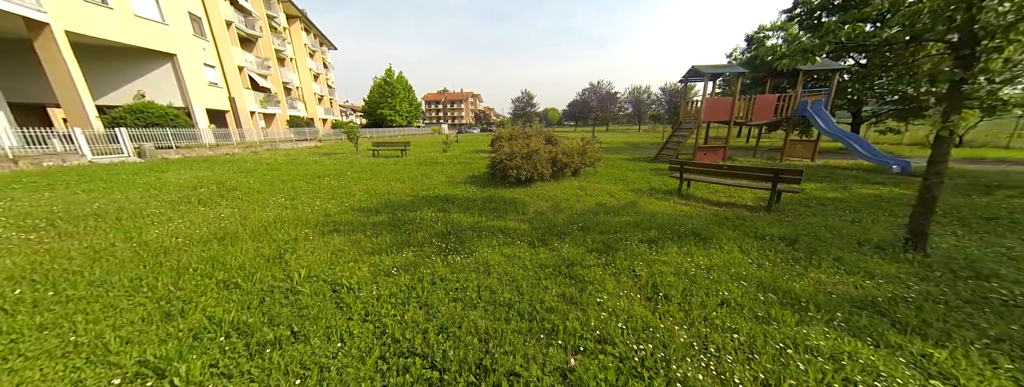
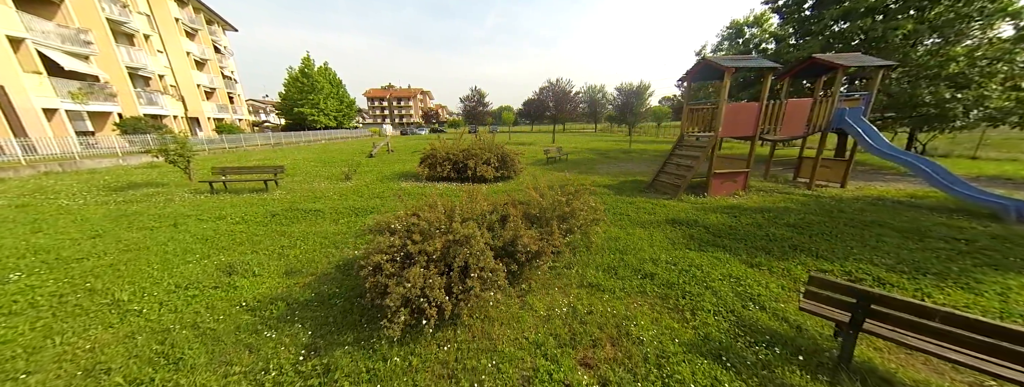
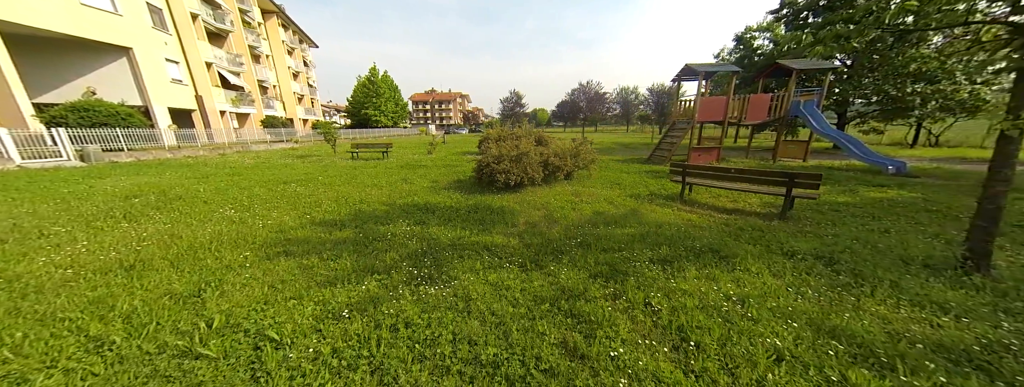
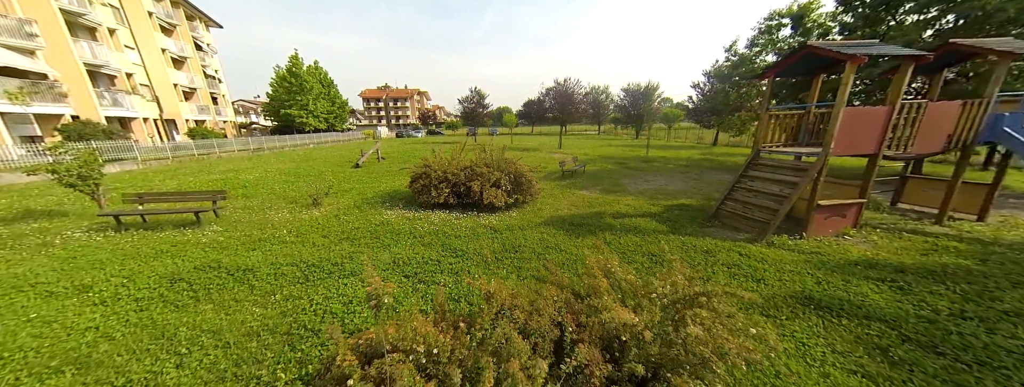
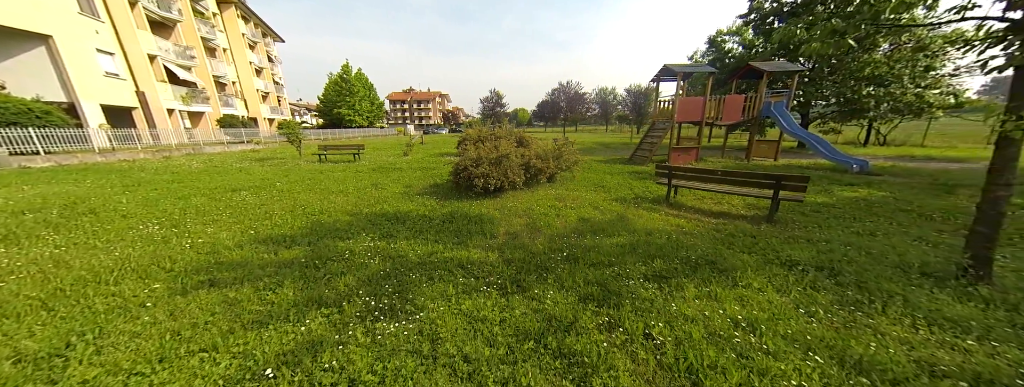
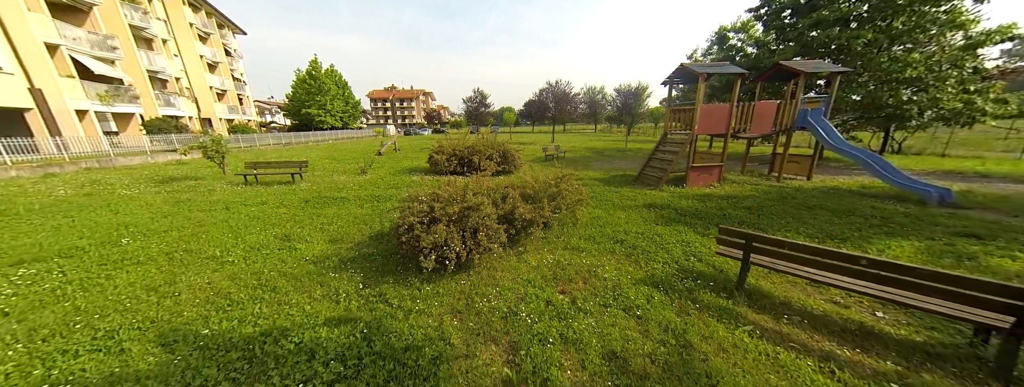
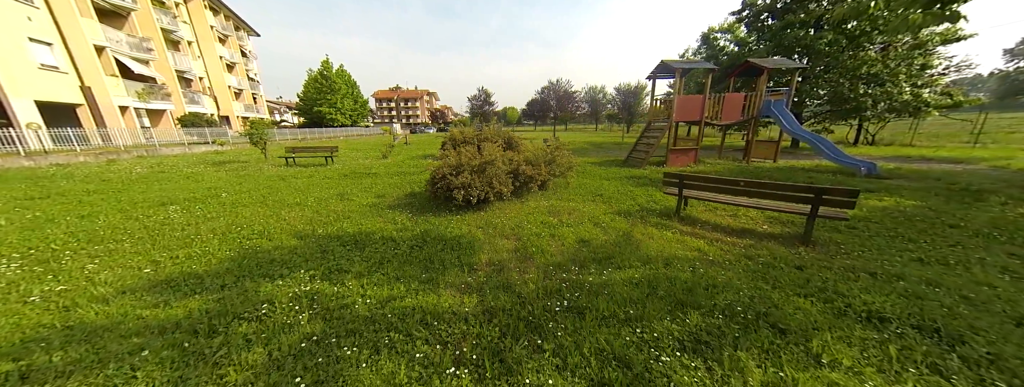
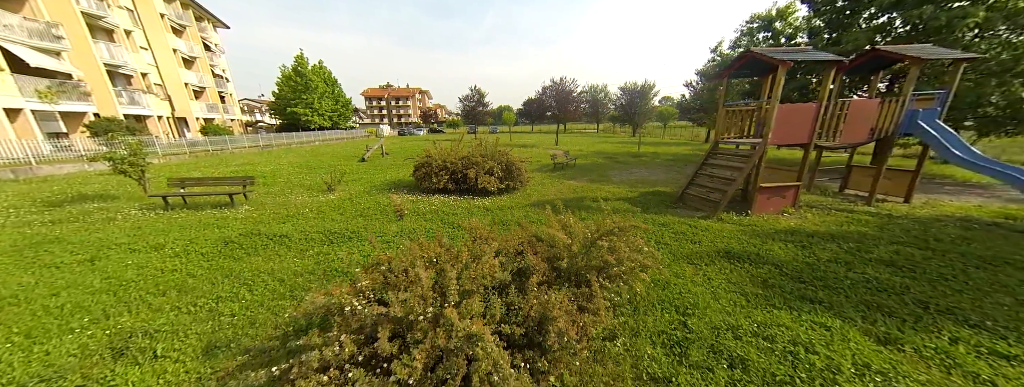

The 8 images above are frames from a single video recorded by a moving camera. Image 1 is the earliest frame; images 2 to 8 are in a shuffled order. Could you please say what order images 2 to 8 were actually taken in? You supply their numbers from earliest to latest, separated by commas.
3, 5, 7, 6, 2, 8, 4
